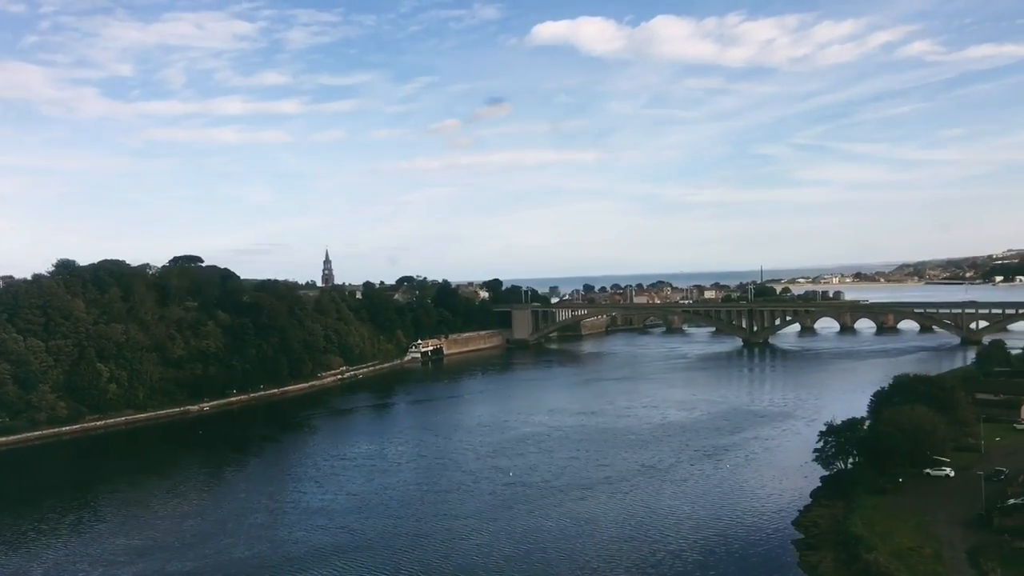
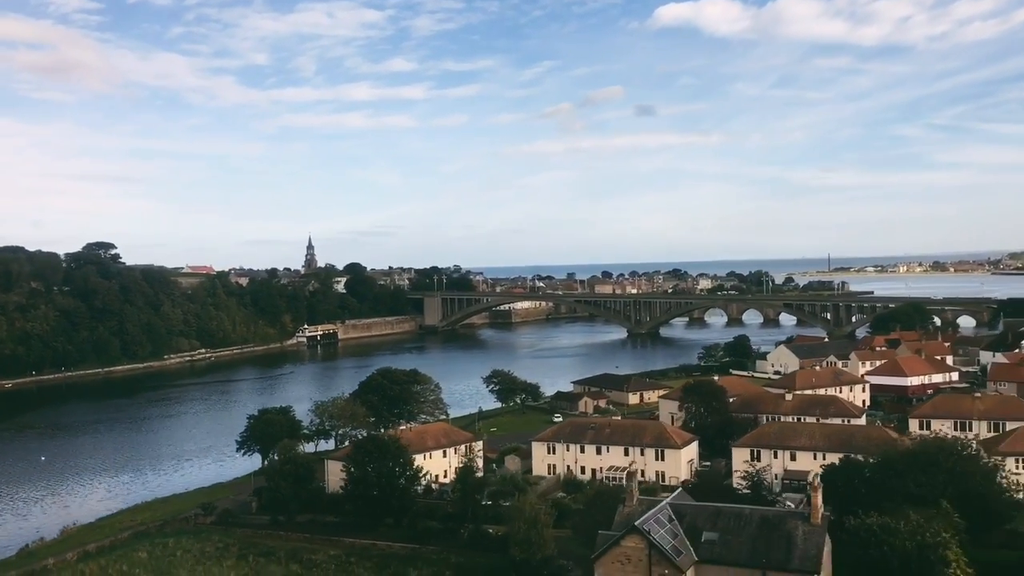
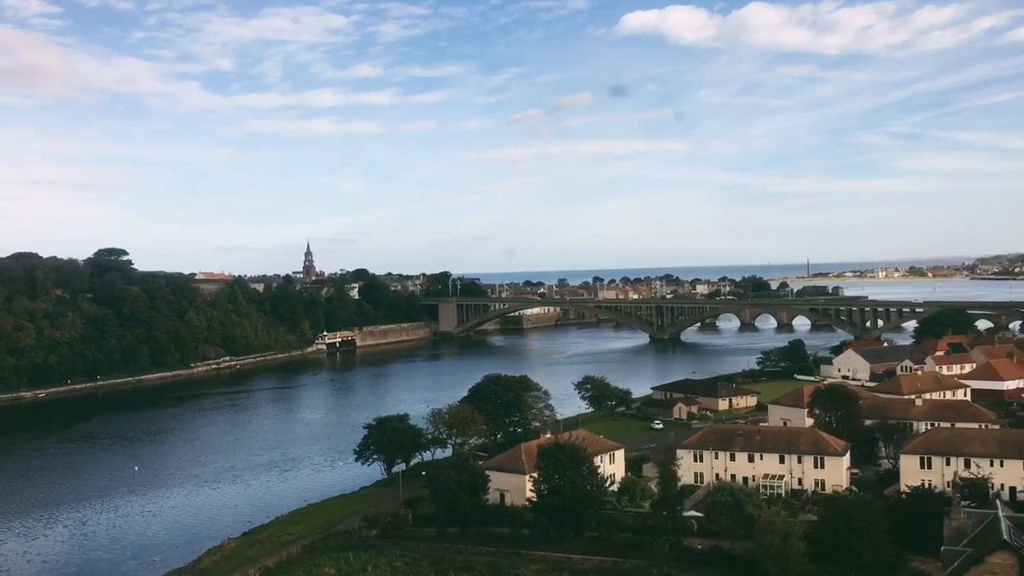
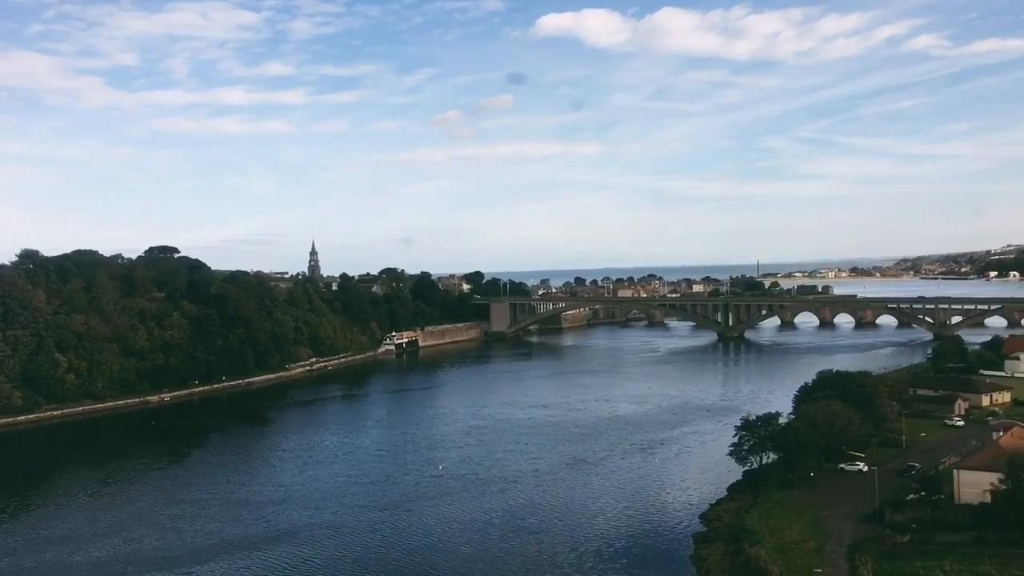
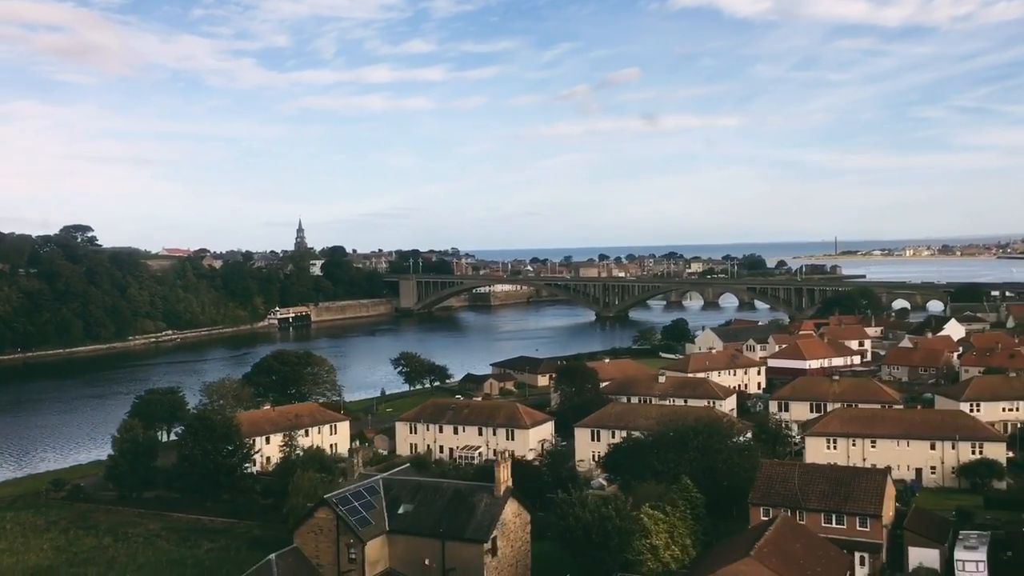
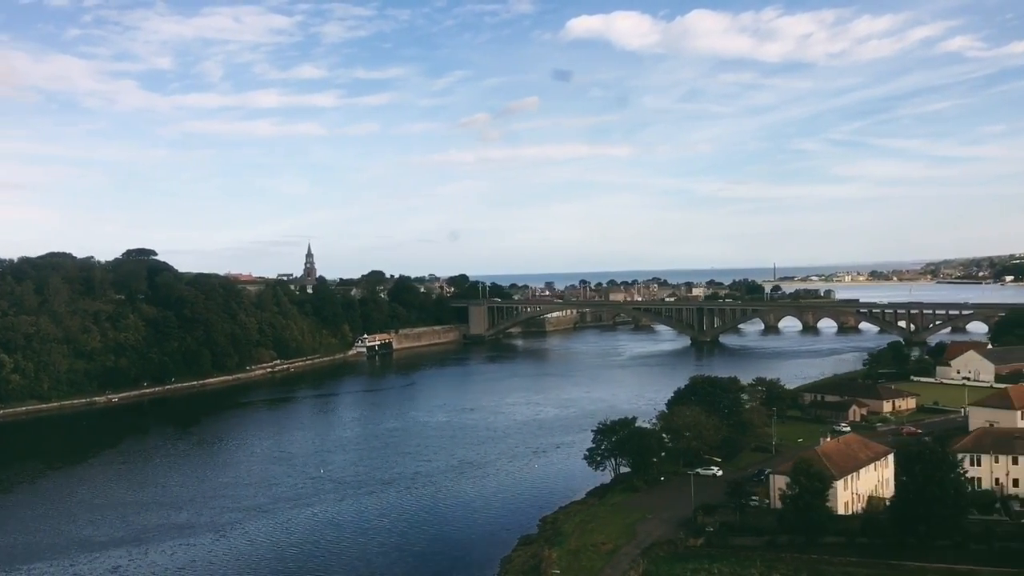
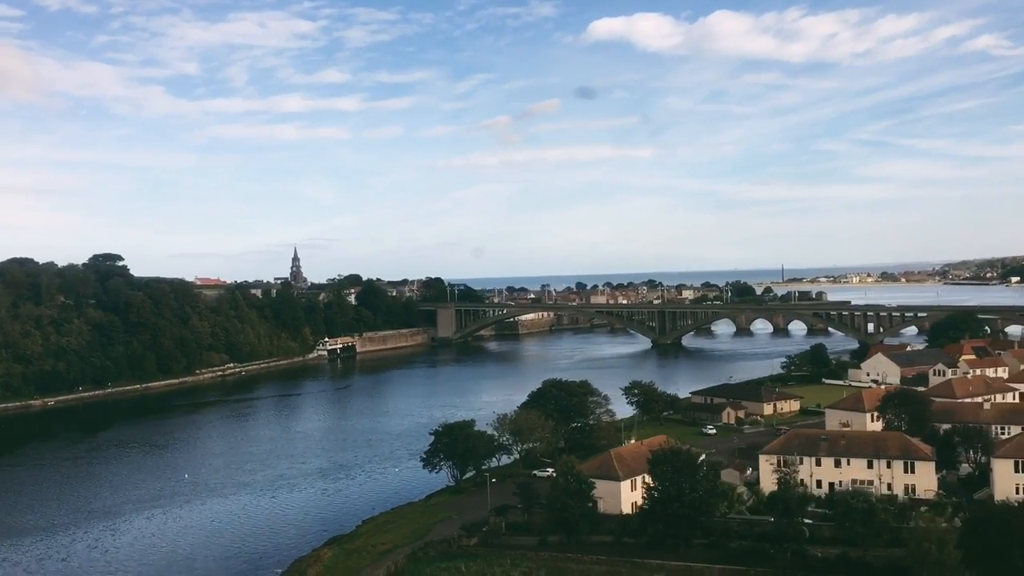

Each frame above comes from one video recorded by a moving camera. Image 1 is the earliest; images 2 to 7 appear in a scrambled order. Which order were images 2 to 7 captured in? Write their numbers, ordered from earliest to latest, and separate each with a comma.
4, 6, 7, 3, 2, 5
